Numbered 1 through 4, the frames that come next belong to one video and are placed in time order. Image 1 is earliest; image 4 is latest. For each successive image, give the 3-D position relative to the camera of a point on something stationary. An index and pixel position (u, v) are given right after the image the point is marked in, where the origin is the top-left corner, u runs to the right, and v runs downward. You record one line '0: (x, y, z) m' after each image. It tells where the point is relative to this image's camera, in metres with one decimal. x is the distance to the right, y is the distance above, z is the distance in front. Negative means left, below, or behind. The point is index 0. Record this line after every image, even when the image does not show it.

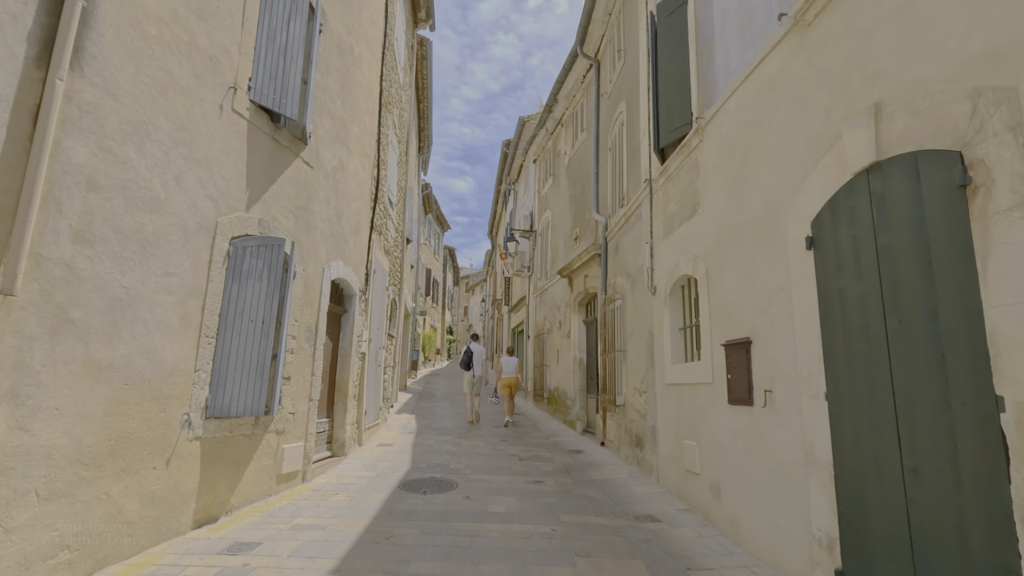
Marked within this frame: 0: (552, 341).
0: (+0.8, -1.1, +10.9) m
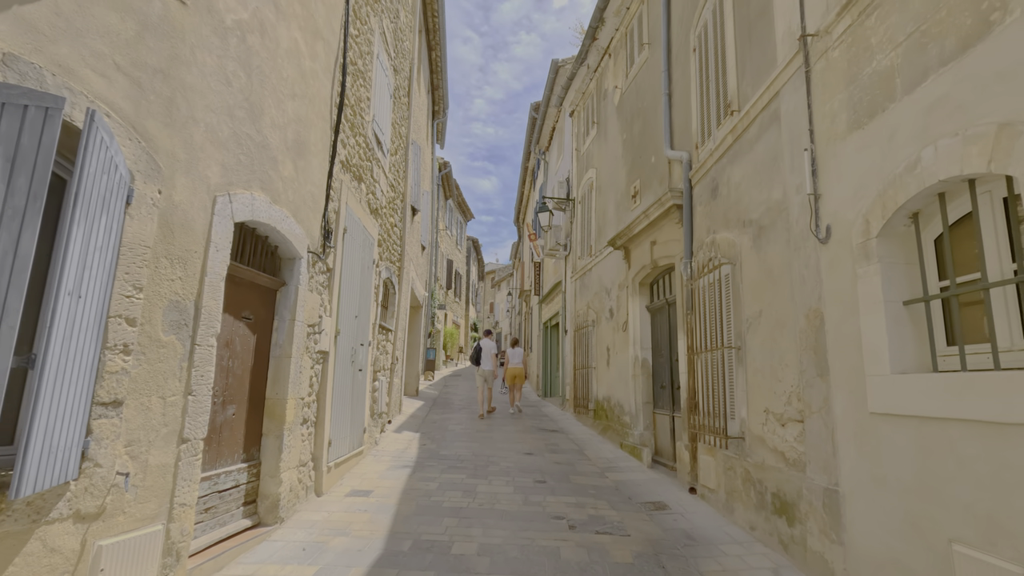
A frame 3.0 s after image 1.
0: (+1.4, -0.7, +8.3) m
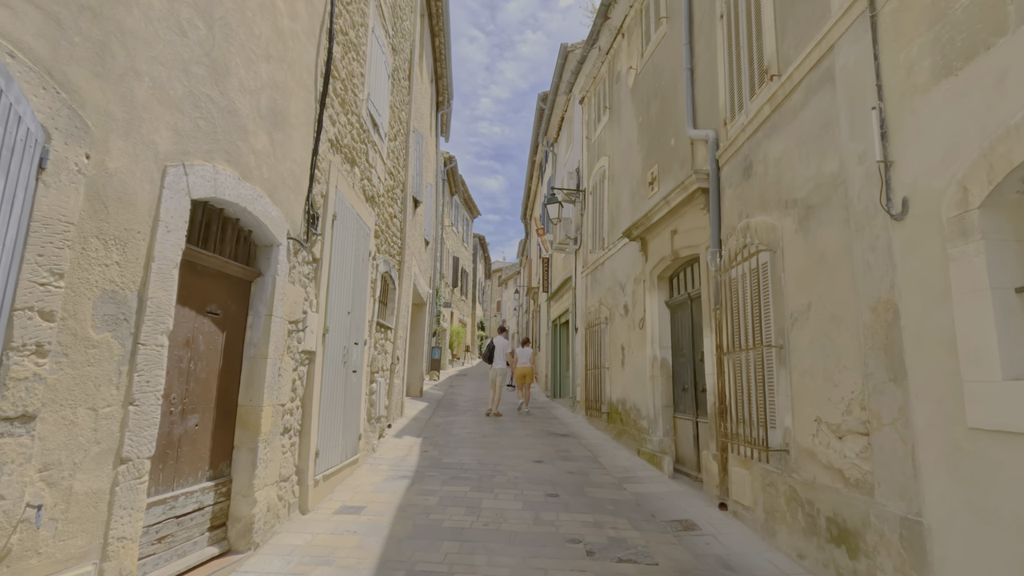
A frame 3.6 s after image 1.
0: (+1.5, -0.7, +7.8) m
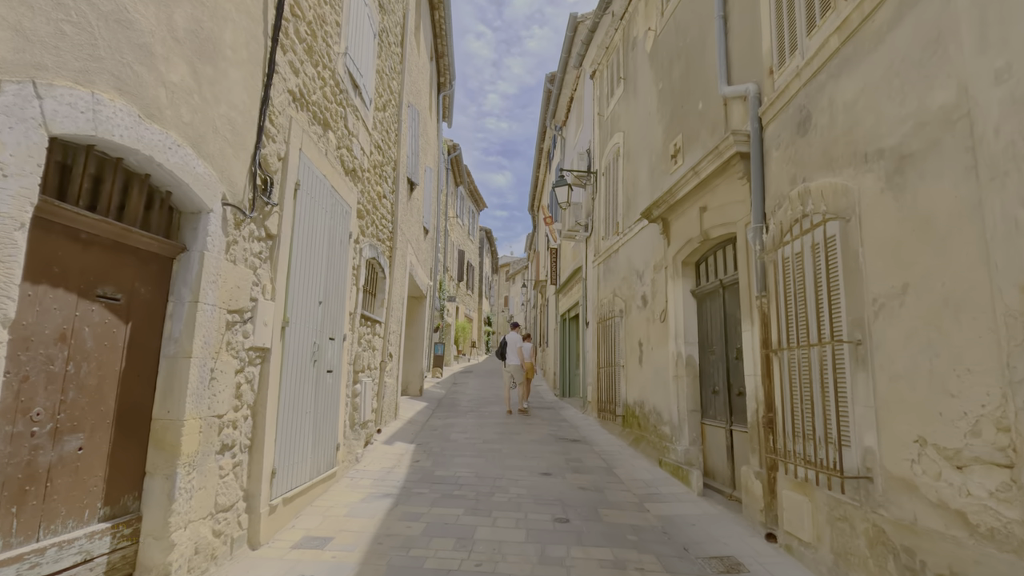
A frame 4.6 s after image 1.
0: (+1.5, -0.5, +7.0) m
